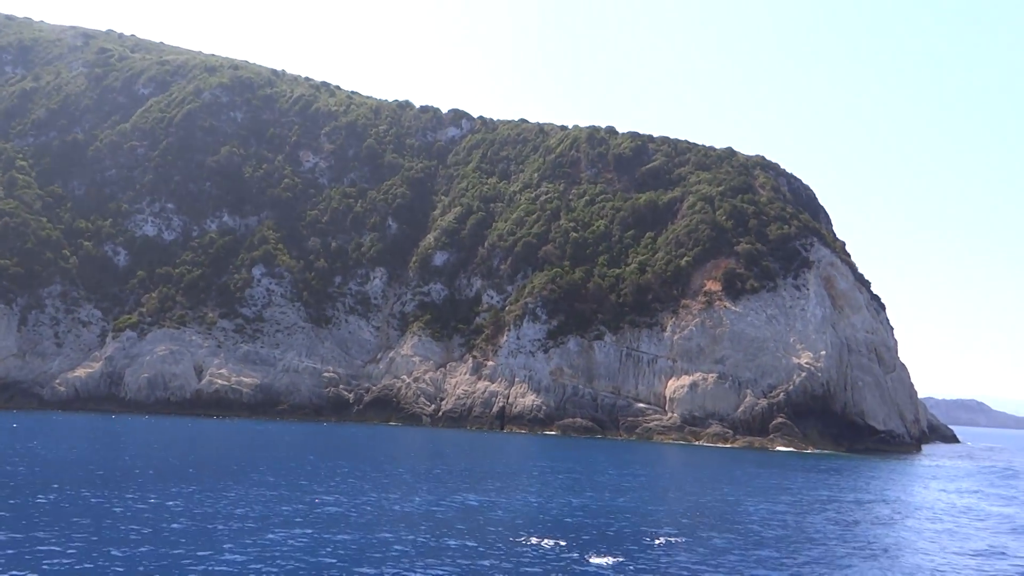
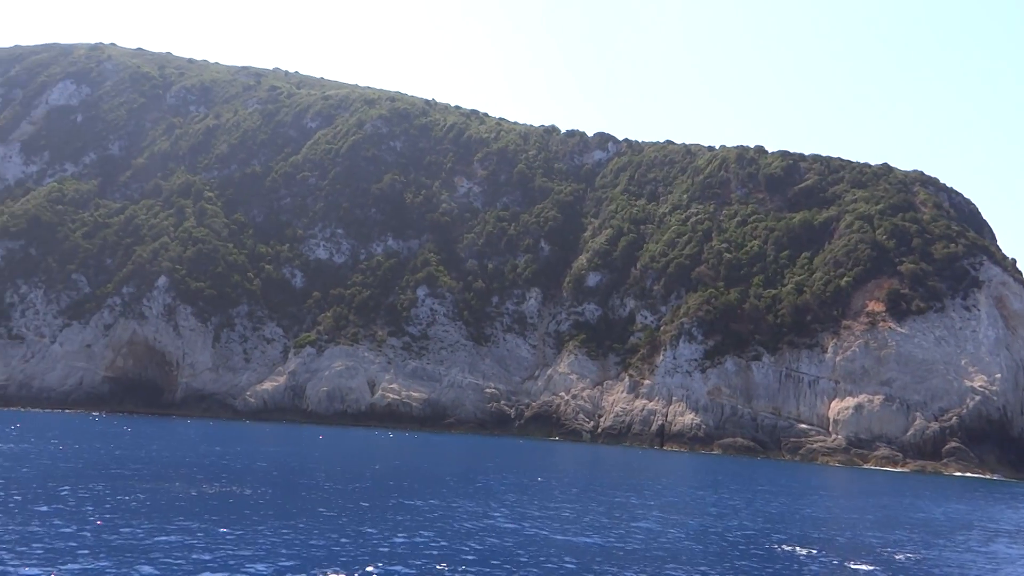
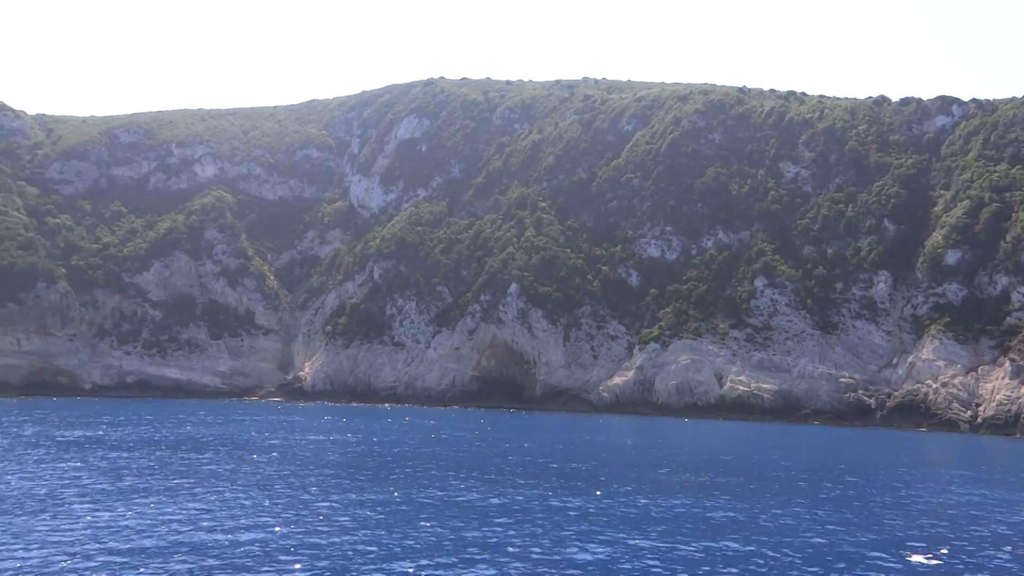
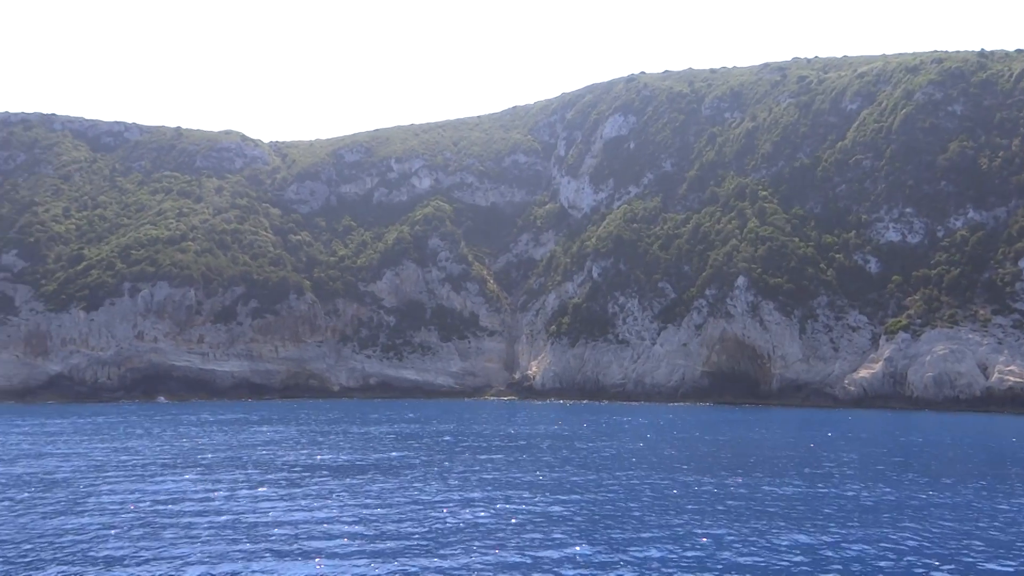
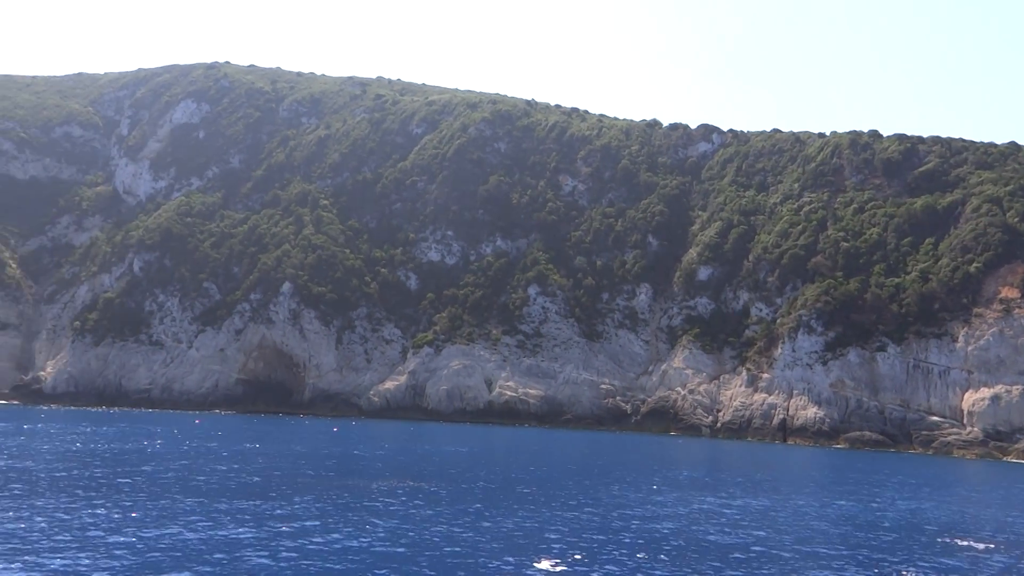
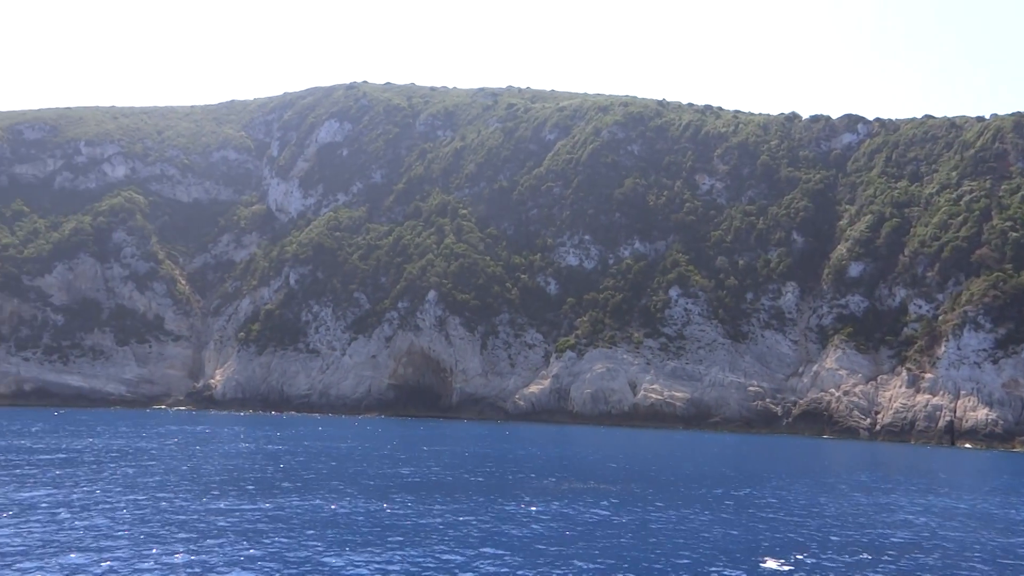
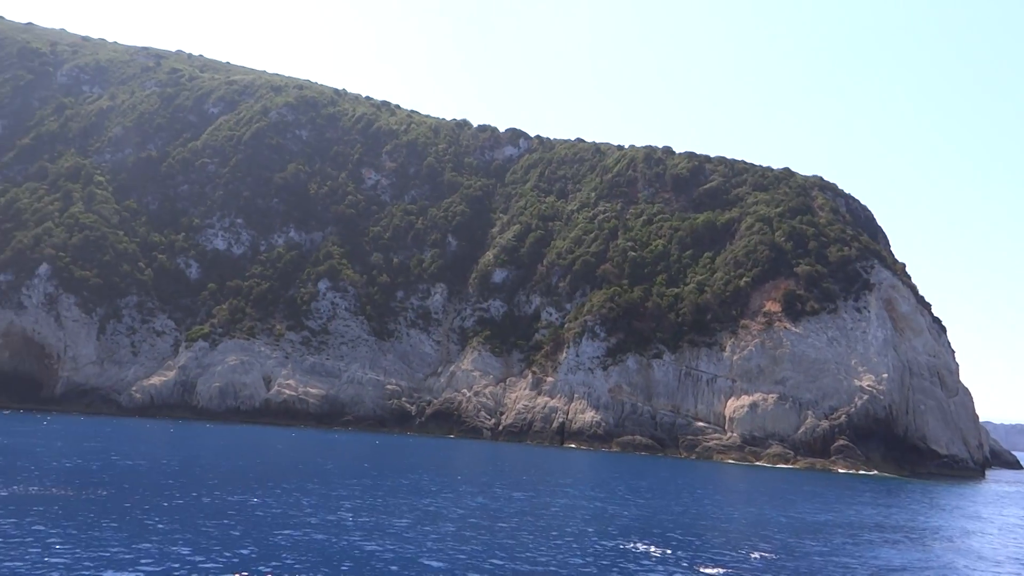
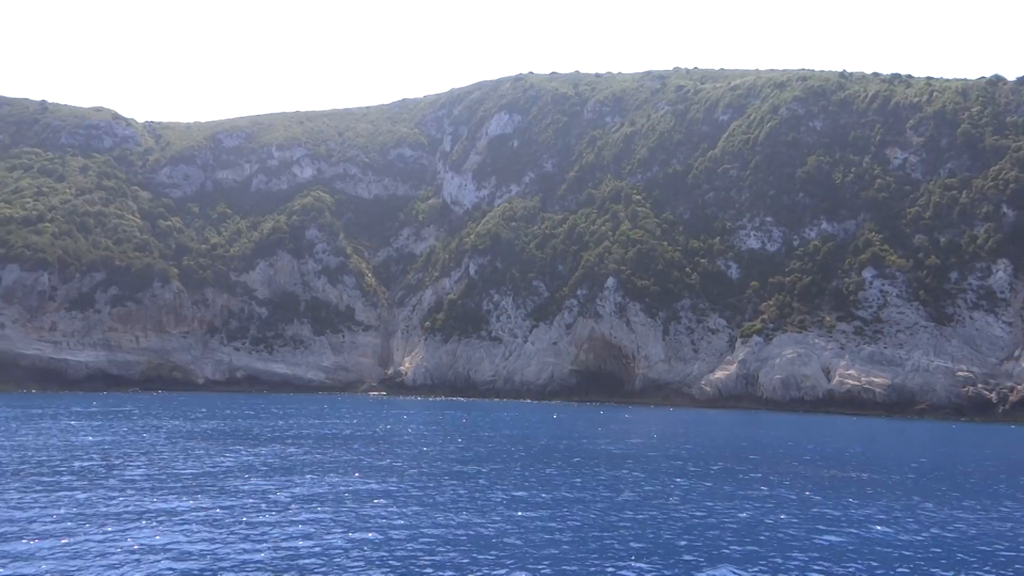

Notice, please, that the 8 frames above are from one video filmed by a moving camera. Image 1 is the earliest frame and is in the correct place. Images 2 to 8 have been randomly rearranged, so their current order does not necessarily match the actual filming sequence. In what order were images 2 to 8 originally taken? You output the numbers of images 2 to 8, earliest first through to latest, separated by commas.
7, 2, 5, 6, 3, 8, 4
